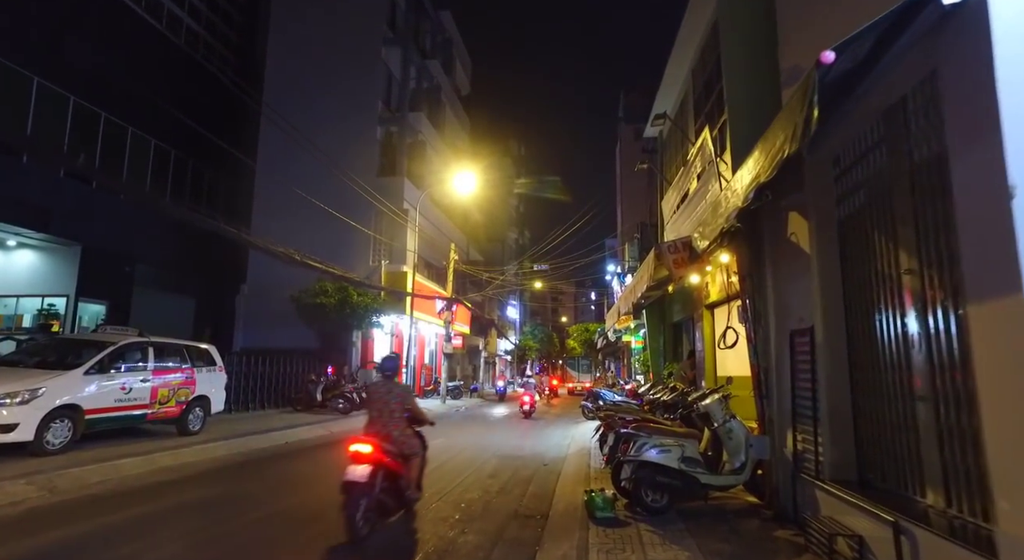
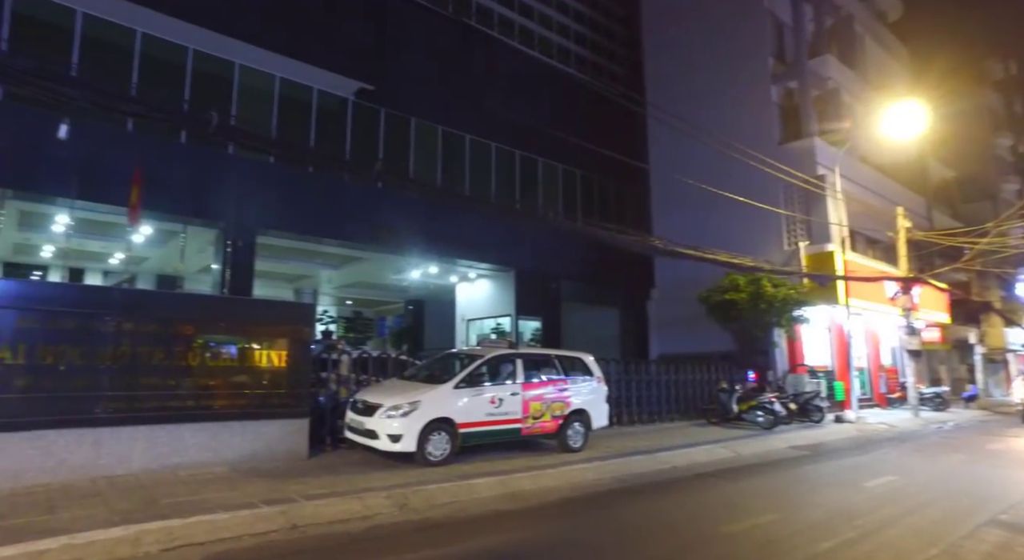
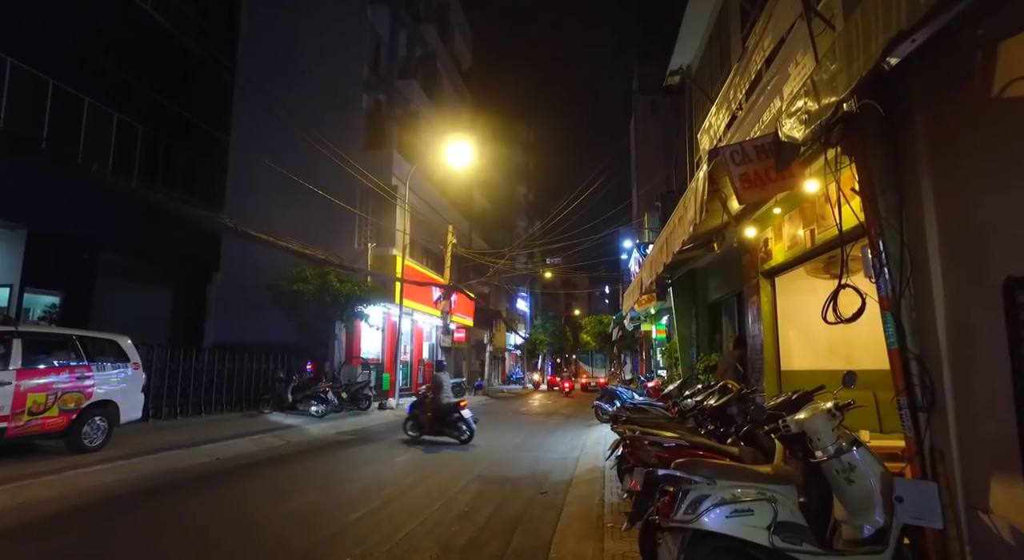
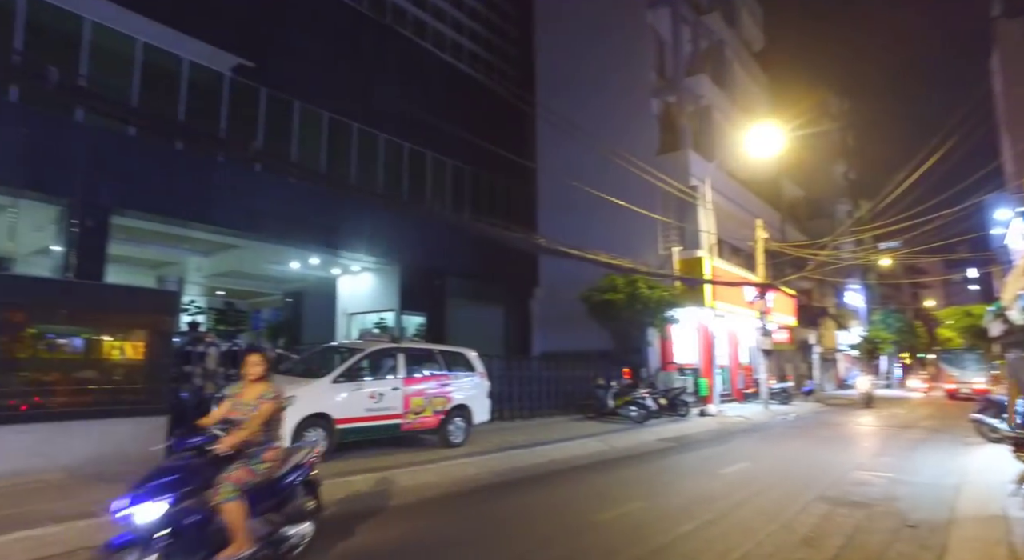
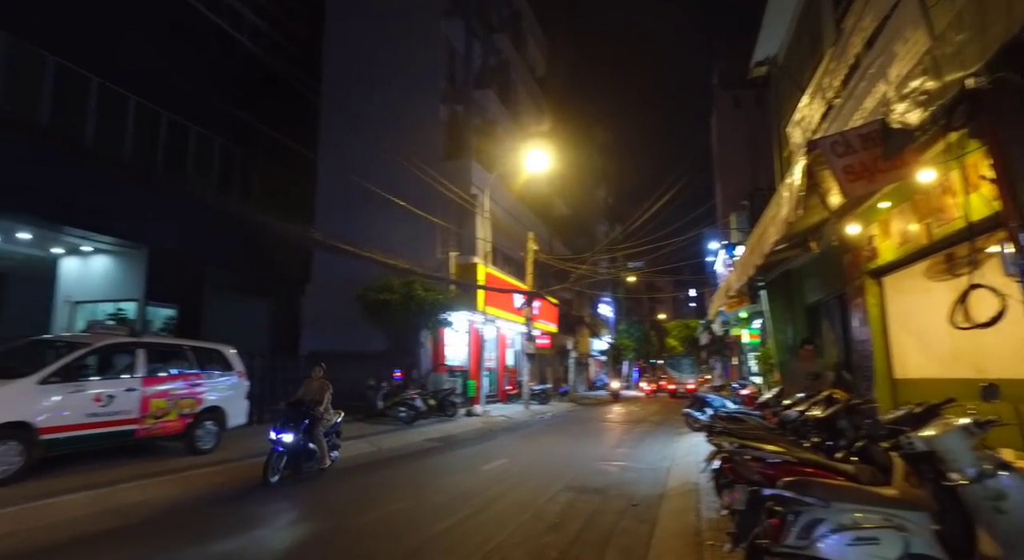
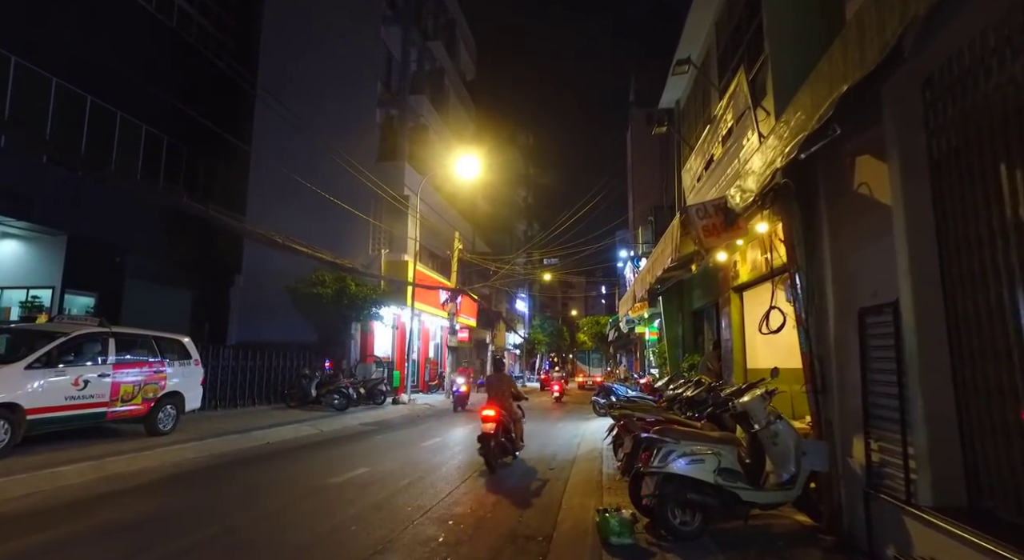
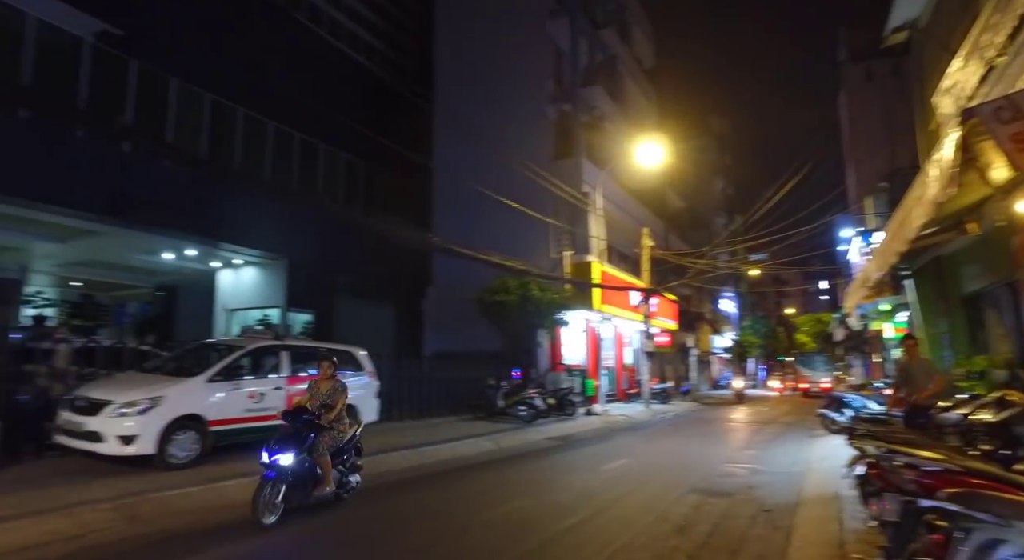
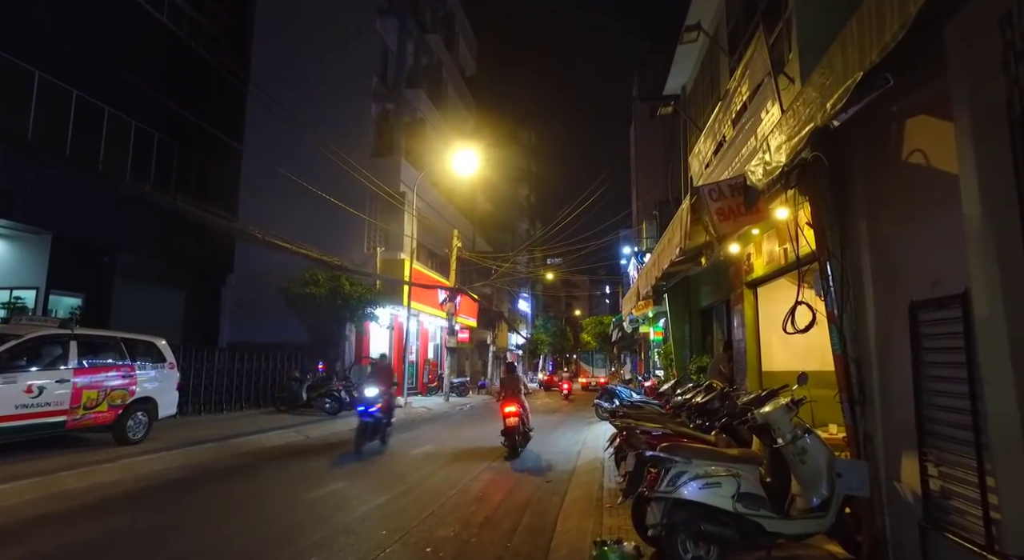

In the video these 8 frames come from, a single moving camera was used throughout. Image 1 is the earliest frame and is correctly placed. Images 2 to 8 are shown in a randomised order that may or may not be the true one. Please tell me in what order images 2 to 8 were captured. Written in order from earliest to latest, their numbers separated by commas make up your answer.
6, 8, 3, 5, 7, 4, 2
